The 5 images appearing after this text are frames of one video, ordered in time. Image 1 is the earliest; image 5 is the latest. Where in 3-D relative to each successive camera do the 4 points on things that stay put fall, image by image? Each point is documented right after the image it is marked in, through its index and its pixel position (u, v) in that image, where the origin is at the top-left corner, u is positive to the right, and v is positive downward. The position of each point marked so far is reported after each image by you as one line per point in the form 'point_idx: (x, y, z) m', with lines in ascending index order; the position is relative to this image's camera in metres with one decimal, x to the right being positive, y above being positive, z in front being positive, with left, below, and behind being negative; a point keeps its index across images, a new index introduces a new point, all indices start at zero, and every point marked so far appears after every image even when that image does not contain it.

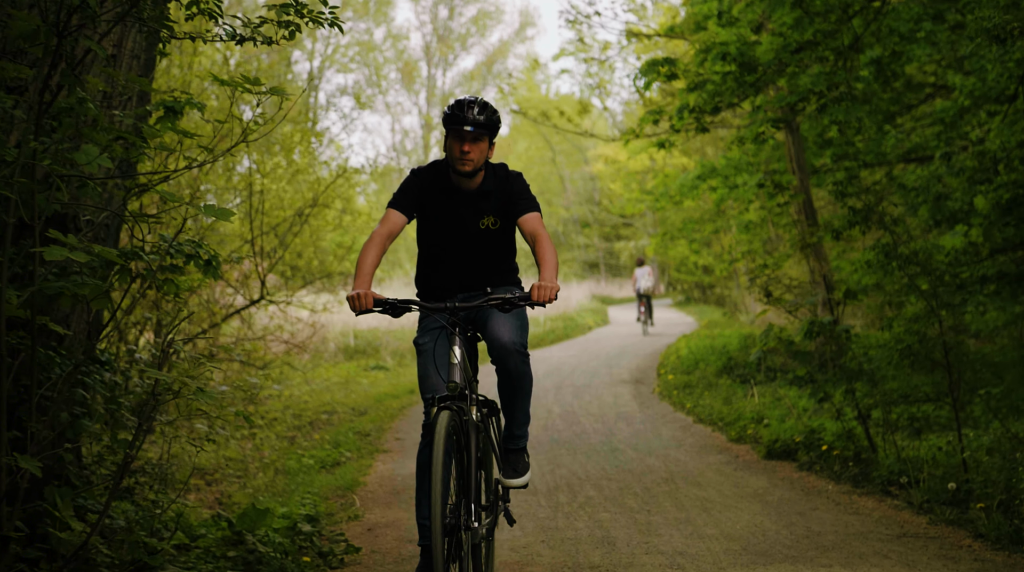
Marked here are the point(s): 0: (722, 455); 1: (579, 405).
0: (+2.2, -1.8, +11.4) m
1: (+0.9, -1.6, +14.9) m
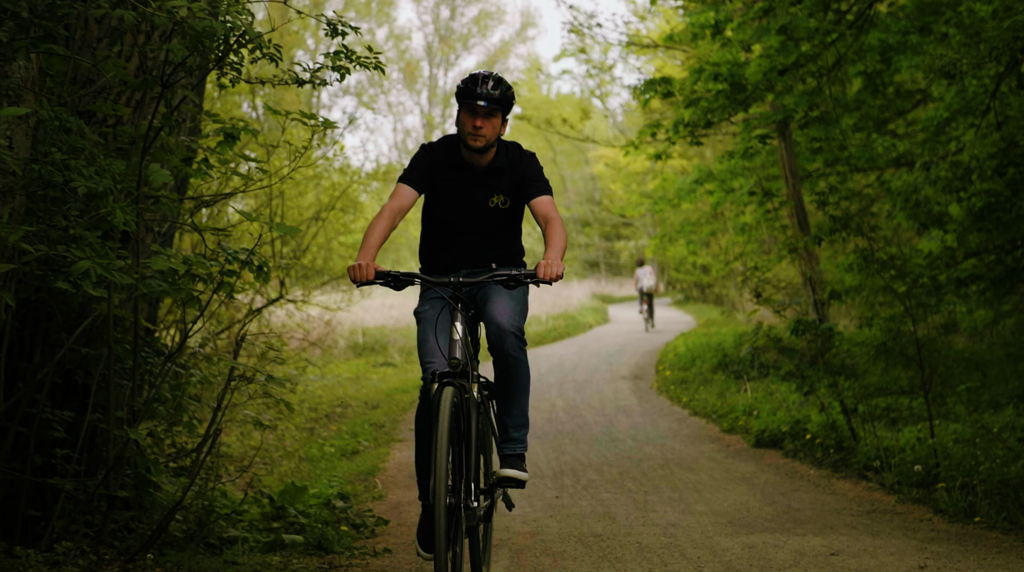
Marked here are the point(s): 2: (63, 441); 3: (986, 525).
0: (+2.3, -1.8, +12.3) m
1: (+1.0, -1.6, +15.7) m
2: (-2.3, -0.8, +5.6) m
3: (+3.3, -1.6, +7.7) m
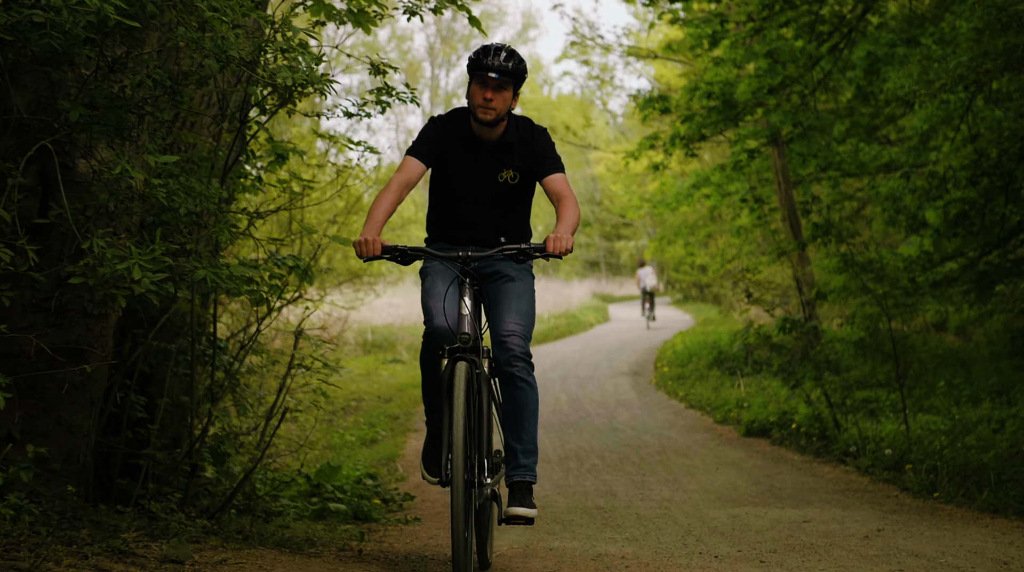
0: (+2.4, -1.8, +13.2) m
1: (+1.1, -1.6, +16.7) m
2: (-2.2, -0.8, +6.5) m
3: (+3.4, -1.7, +8.6) m
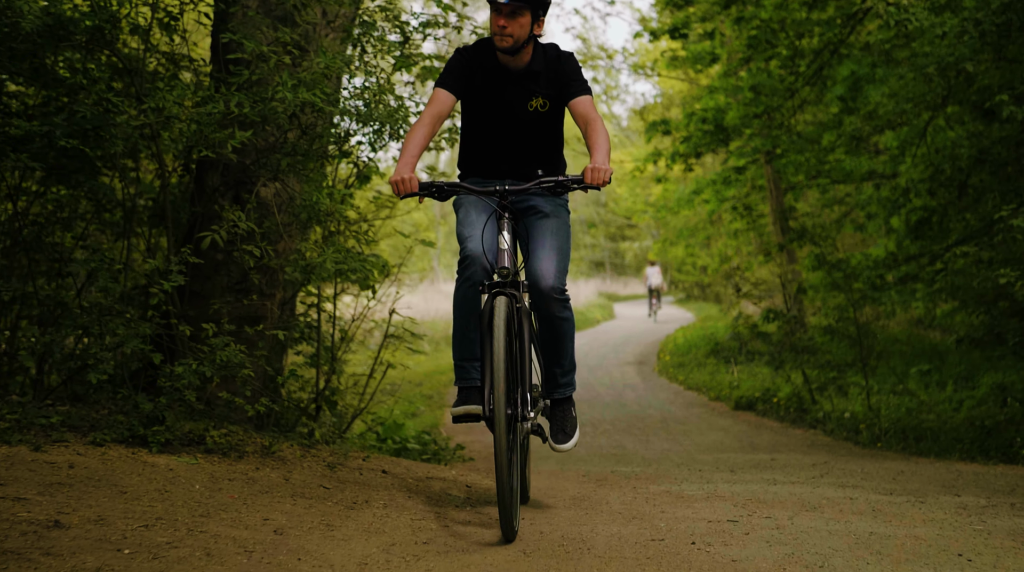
0: (+2.7, -1.7, +15.4) m
1: (+1.4, -1.6, +18.8) m
2: (-1.9, -0.7, +8.7) m
3: (+3.7, -1.6, +10.8) m
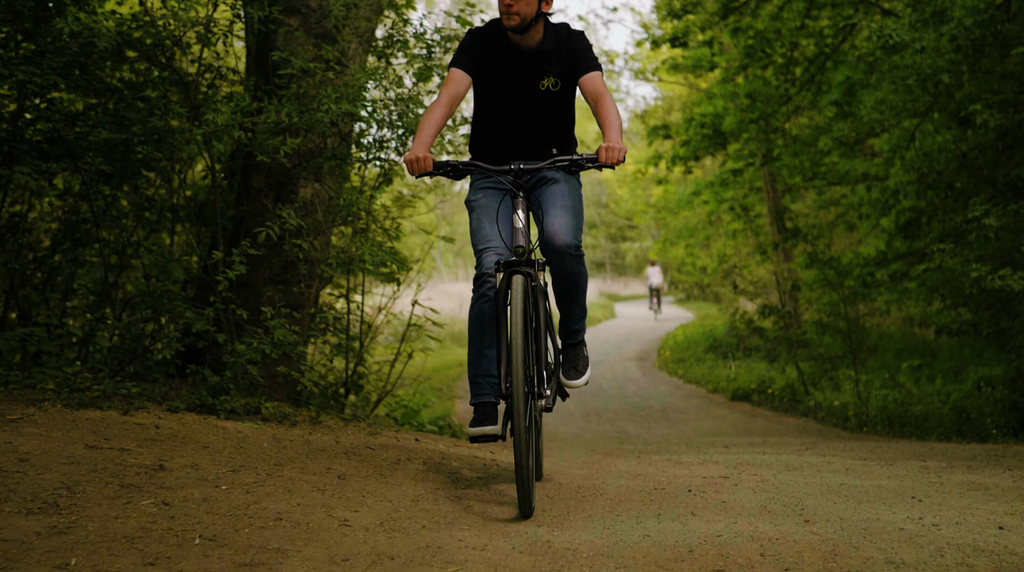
0: (+2.8, -1.7, +16.1) m
1: (+1.5, -1.5, +19.6) m
2: (-1.8, -0.7, +9.4) m
3: (+3.8, -1.6, +11.5) m
